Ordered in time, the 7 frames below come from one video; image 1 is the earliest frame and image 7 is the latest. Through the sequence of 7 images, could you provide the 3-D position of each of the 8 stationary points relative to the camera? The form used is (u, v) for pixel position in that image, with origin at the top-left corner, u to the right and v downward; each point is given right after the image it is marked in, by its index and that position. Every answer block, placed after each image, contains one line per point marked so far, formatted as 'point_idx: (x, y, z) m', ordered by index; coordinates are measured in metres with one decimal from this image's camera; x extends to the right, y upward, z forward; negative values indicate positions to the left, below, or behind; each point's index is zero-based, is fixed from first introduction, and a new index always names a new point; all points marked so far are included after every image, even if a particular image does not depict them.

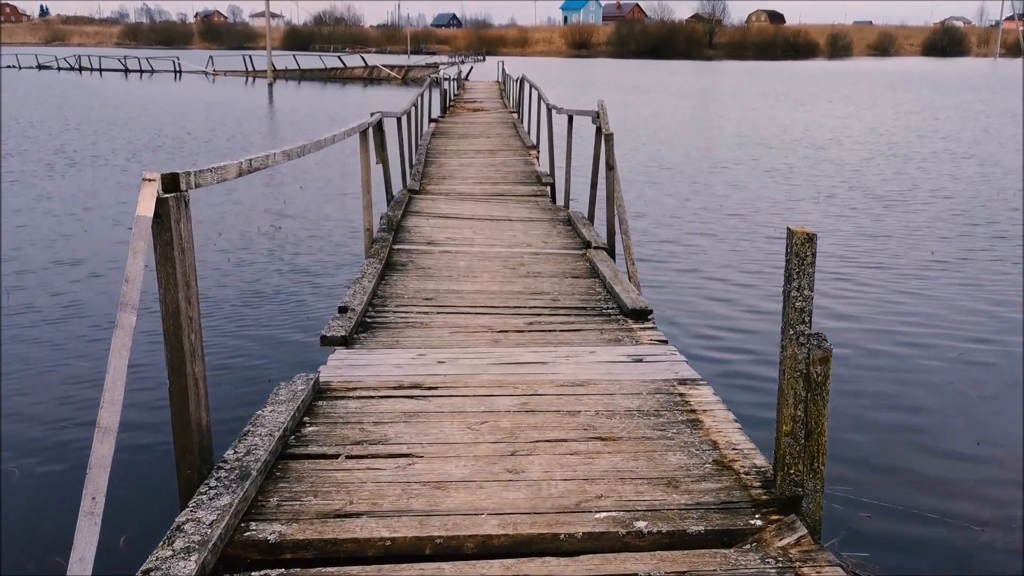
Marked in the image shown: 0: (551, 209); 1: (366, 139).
0: (+0.3, +0.5, +8.3) m
1: (-0.8, +0.8, +6.2) m
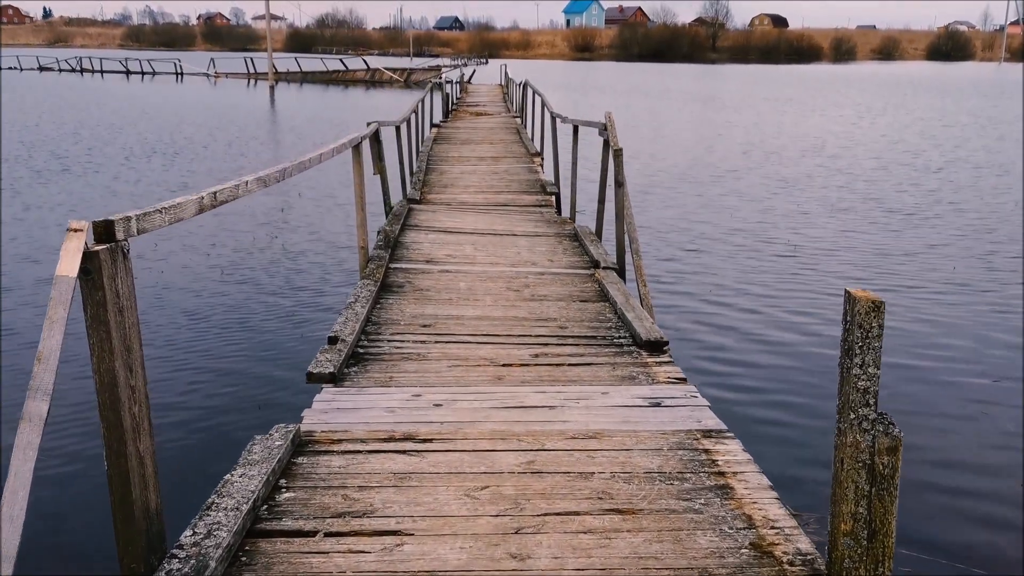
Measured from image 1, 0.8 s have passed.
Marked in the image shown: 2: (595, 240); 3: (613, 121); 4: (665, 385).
0: (+0.3, +0.4, +8.0) m
1: (-0.7, +0.7, +5.8) m
2: (+0.5, +0.3, +6.7) m
3: (+0.5, +0.9, +6.4) m
4: (+0.5, -0.3, +3.8) m
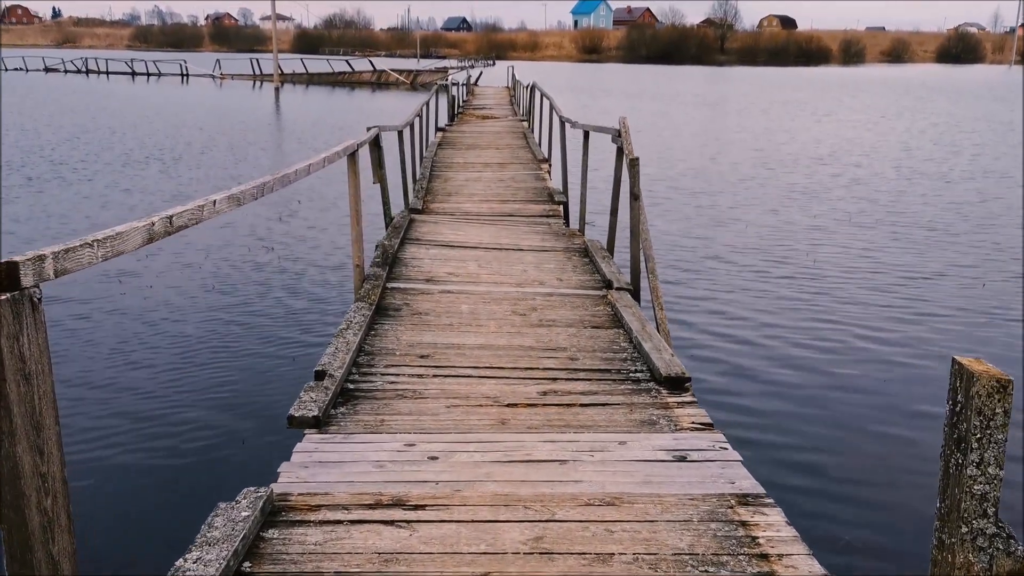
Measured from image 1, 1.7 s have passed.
0: (+0.3, +0.3, +7.6) m
1: (-0.7, +0.6, +5.4) m
2: (+0.5, +0.2, +6.2) m
3: (+0.6, +0.8, +6.0) m
4: (+0.5, -0.4, +3.4) m
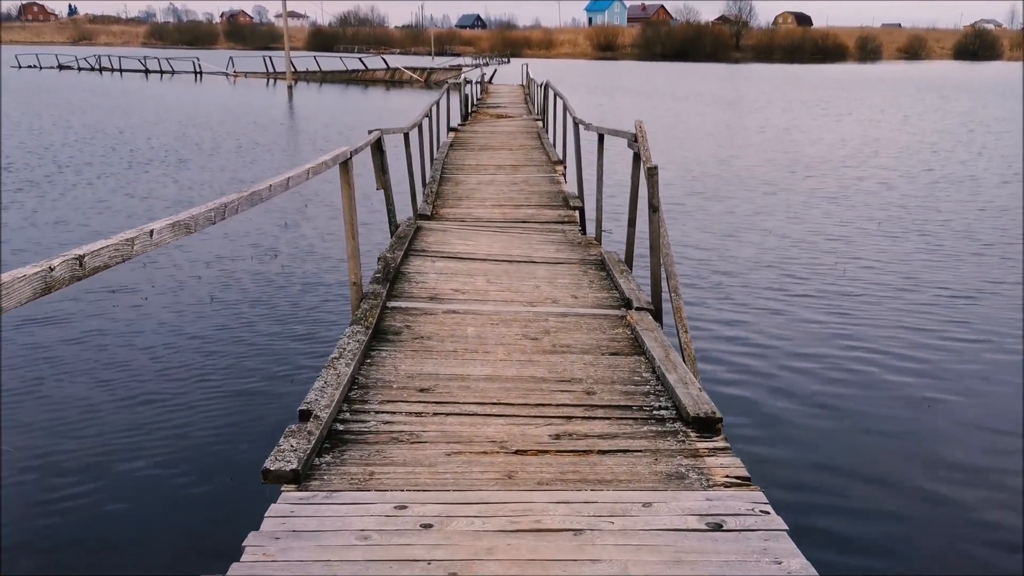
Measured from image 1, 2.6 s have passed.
0: (+0.4, +0.3, +7.1) m
1: (-0.7, +0.5, +5.0) m
2: (+0.5, +0.1, +5.8) m
3: (+0.6, +0.7, +5.5) m
4: (+0.5, -0.5, +2.9) m
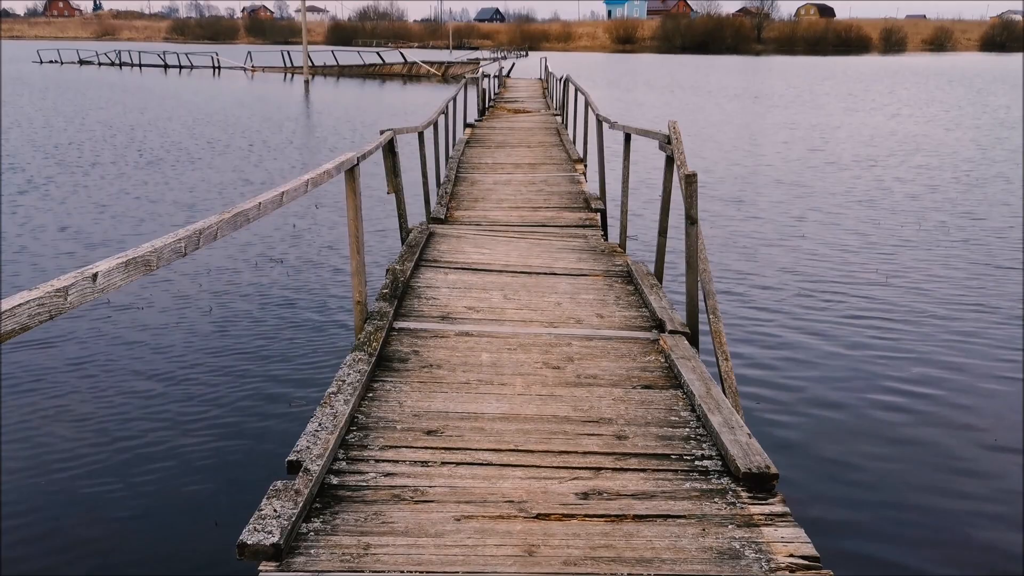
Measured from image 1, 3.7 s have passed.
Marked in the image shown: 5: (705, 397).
0: (+0.5, +0.2, +6.6) m
1: (-0.6, +0.4, +4.5) m
2: (+0.6, 0.0, +5.3) m
3: (+0.7, +0.7, +5.0) m
4: (+0.6, -0.6, +2.4) m
5: (+0.6, -0.3, +3.6) m
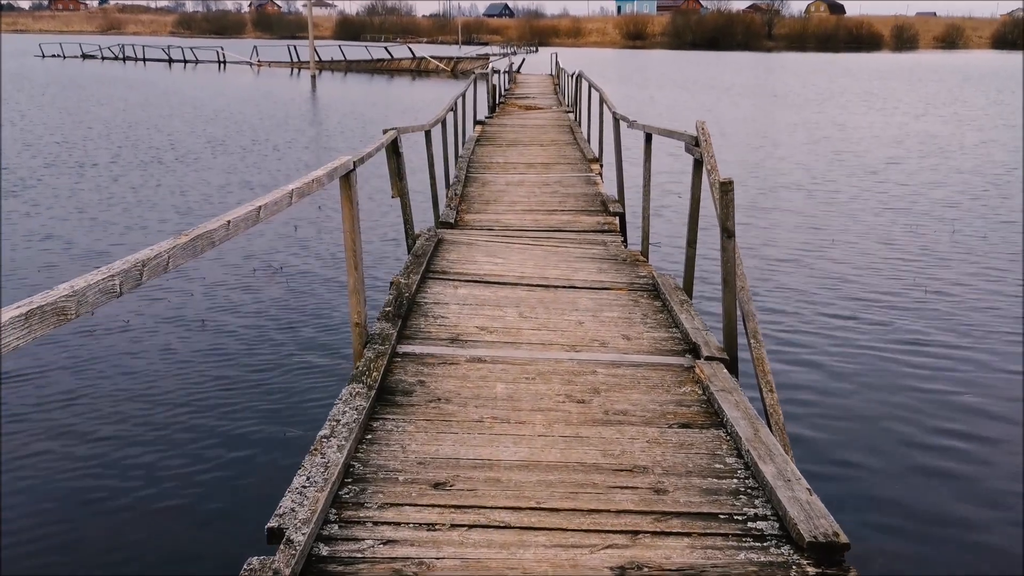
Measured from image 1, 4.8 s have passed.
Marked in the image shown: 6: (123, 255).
0: (+0.6, +0.1, +6.1) m
1: (-0.5, +0.4, +4.0) m
2: (+0.7, -0.1, +4.8) m
3: (+0.8, +0.6, +4.6) m
4: (+0.6, -0.7, +1.9) m
5: (+0.6, -0.4, +3.1) m
6: (-3.0, +0.2, +9.2) m
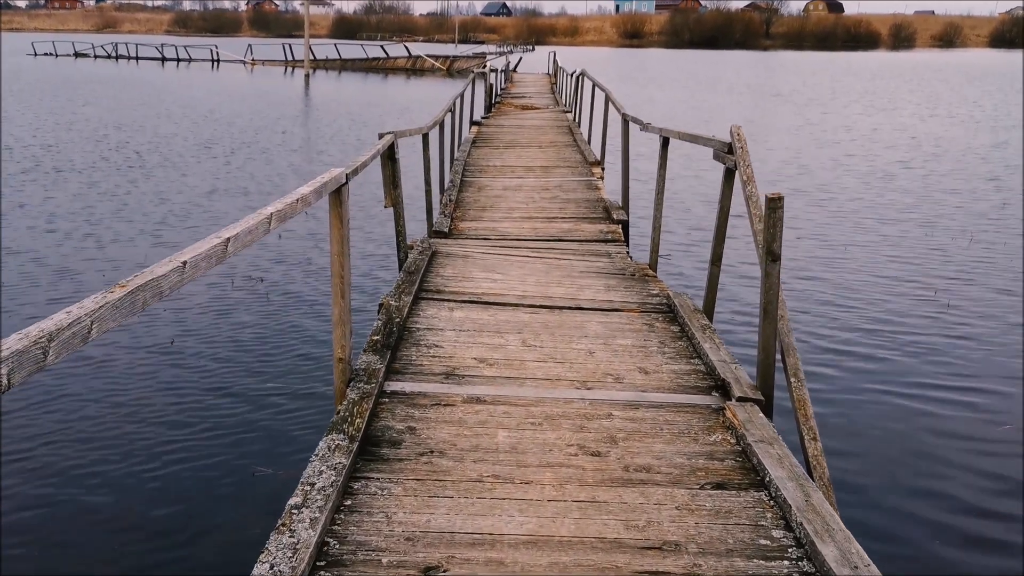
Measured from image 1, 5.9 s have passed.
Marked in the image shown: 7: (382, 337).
0: (+0.6, 0.0, +5.6) m
1: (-0.5, +0.3, +3.5) m
2: (+0.7, -0.1, +4.3) m
3: (+0.8, +0.5, +4.0) m
4: (+0.6, -0.7, +1.4) m
5: (+0.6, -0.5, +2.6) m
6: (-3.0, +0.1, +8.7) m
7: (-0.4, -0.1, +4.0) m
